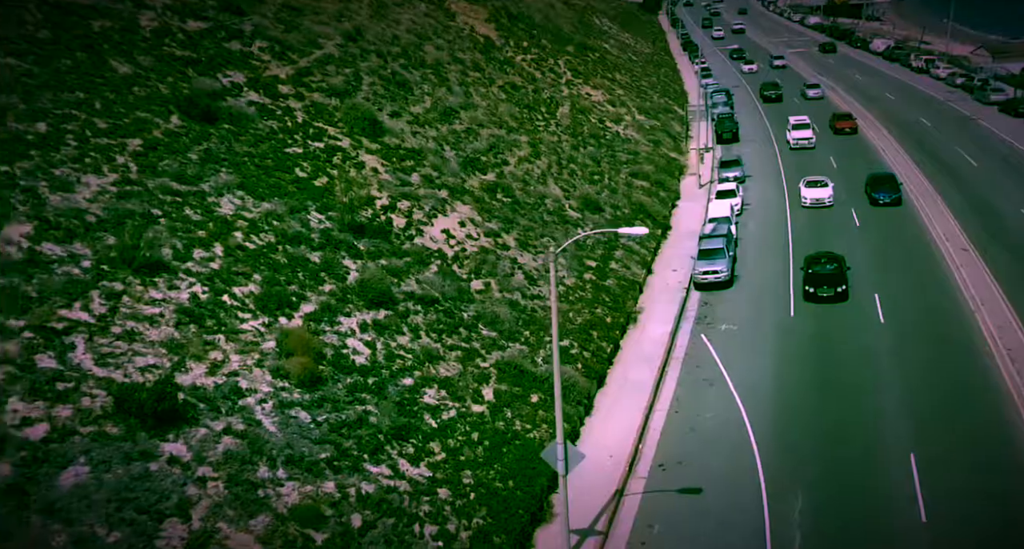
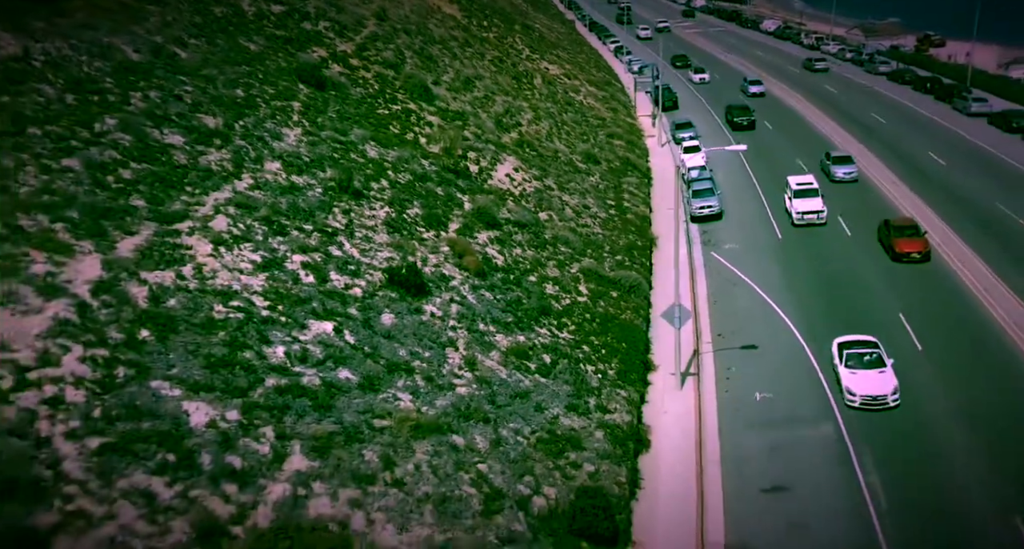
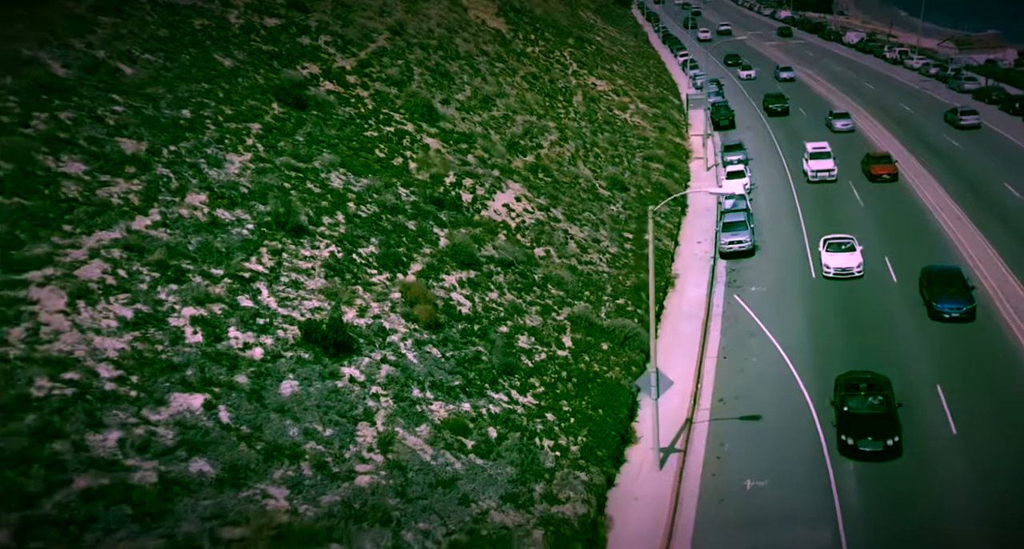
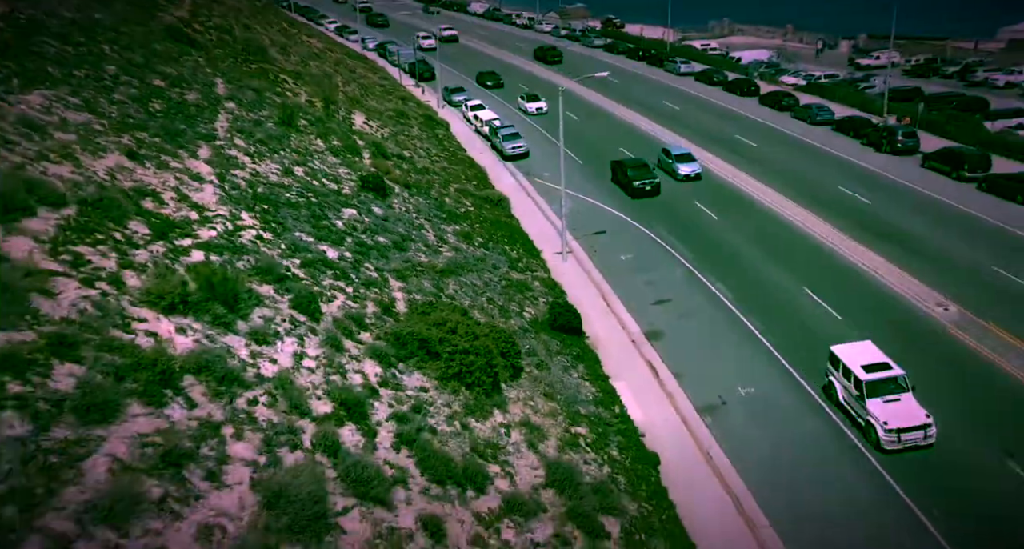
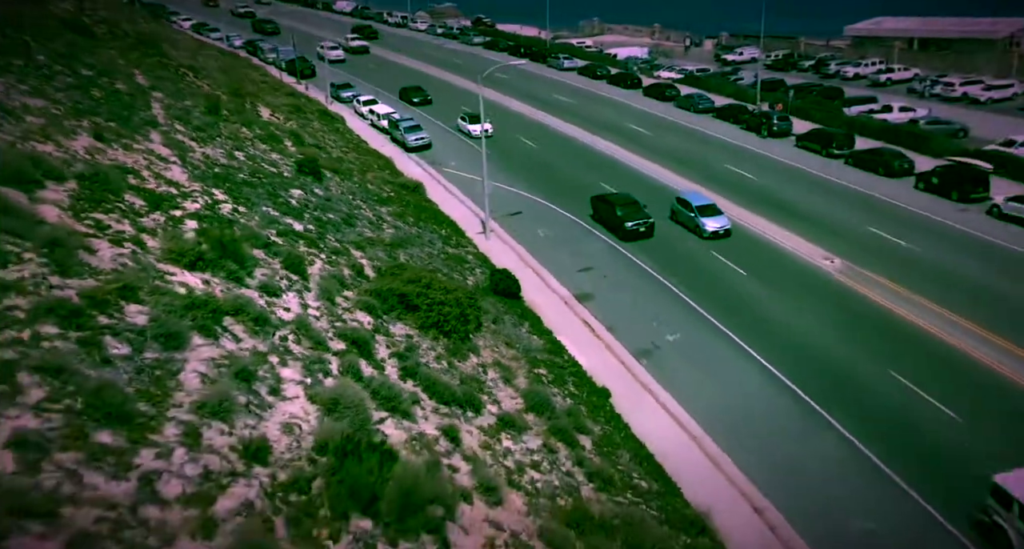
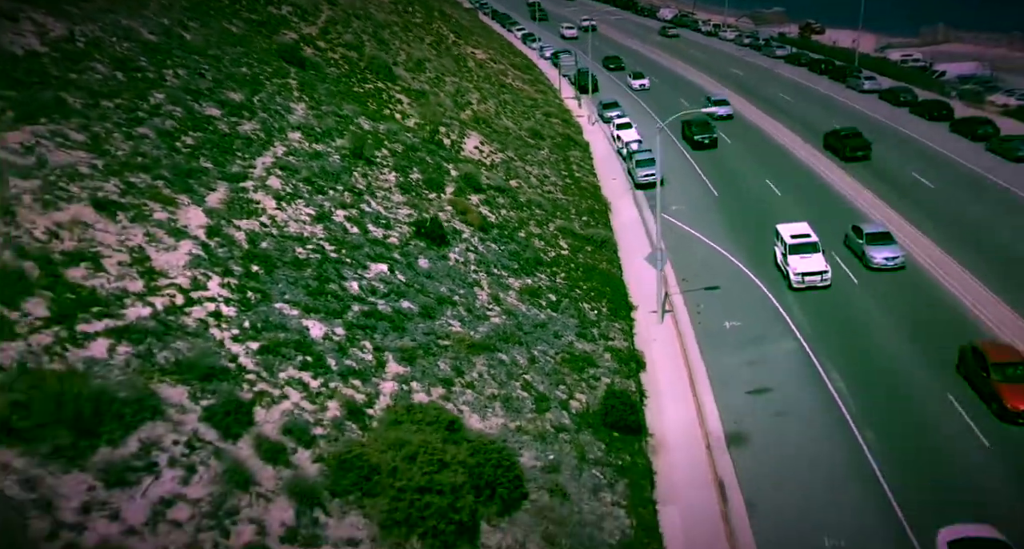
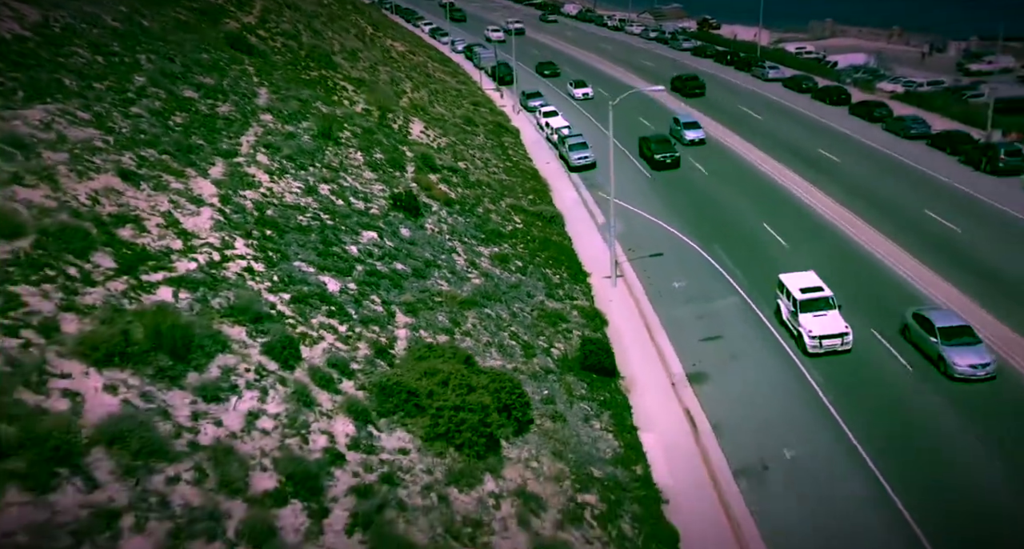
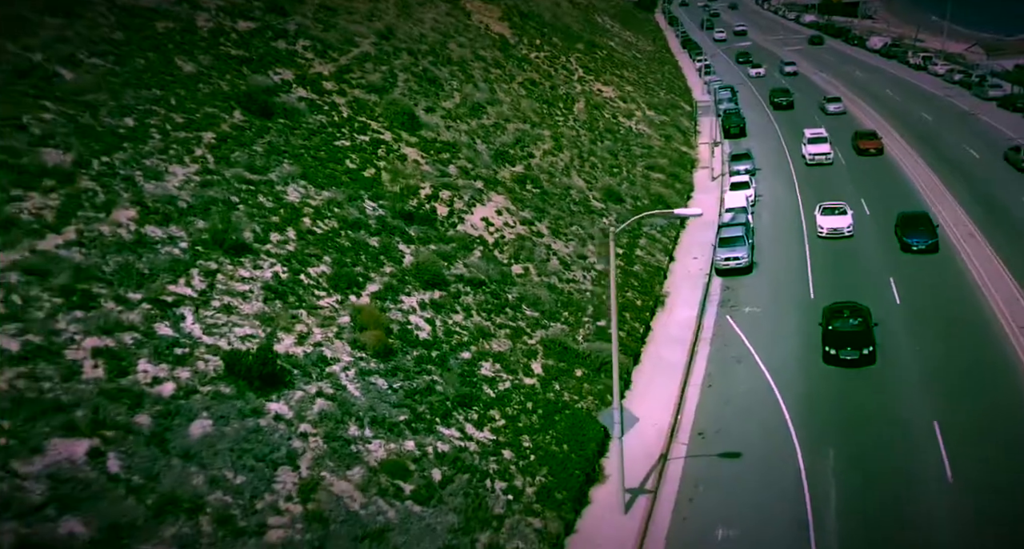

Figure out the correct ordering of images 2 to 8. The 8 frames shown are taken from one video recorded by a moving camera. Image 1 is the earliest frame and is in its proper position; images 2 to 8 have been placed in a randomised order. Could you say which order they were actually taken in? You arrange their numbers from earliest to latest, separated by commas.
8, 3, 2, 6, 7, 4, 5
